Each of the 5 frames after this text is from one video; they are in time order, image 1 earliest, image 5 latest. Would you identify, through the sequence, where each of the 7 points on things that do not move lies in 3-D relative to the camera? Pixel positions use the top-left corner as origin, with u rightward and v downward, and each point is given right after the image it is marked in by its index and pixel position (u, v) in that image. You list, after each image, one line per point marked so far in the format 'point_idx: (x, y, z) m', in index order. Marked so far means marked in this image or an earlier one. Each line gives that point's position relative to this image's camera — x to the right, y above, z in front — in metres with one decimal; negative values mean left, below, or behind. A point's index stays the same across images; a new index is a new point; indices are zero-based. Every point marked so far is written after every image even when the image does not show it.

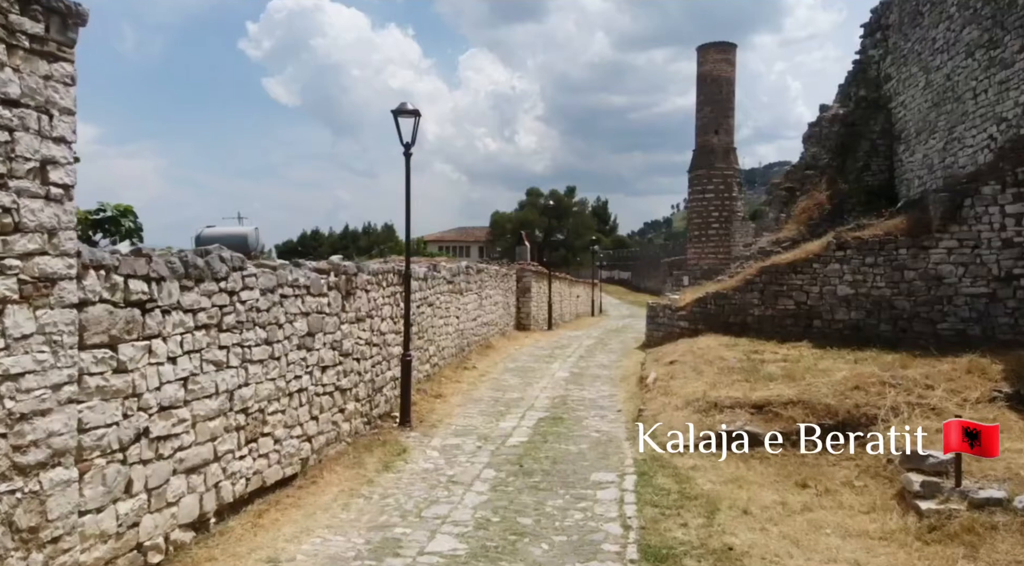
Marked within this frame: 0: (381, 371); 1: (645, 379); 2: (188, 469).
0: (-1.6, -1.1, +9.7) m
1: (+1.9, -1.4, +11.7) m
2: (-2.4, -1.4, +6.0) m
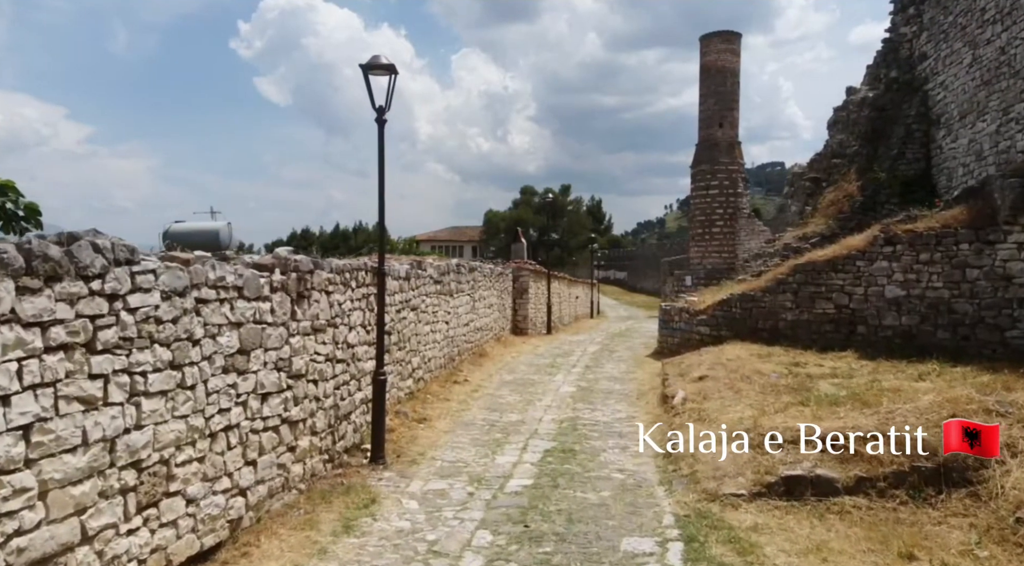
0: (-1.6, -1.1, +7.8) m
1: (+1.9, -1.4, +9.8) m
2: (-2.4, -1.4, +4.0) m
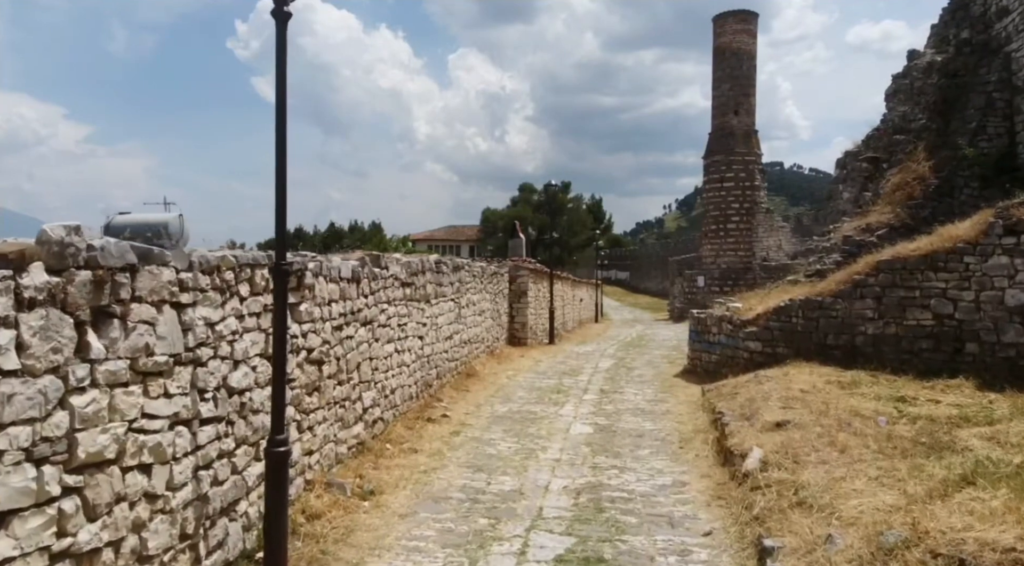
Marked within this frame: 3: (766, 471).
0: (-1.6, -1.1, +4.6) m
1: (+1.8, -1.4, +6.7) m
2: (-2.4, -1.4, +0.9) m
3: (+1.9, -1.4, +6.0) m
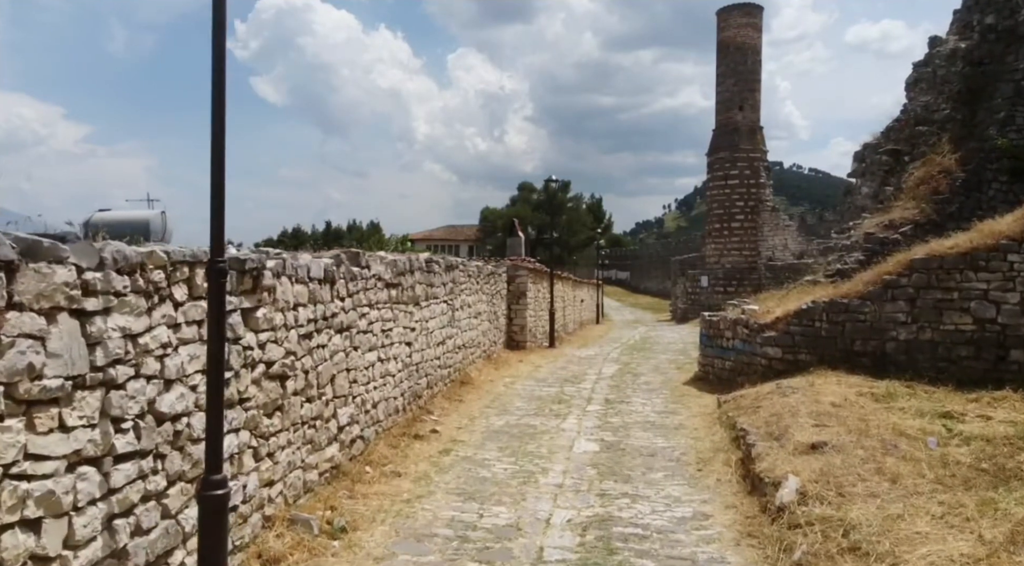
0: (-1.7, -1.1, +3.8) m
1: (+1.8, -1.4, +5.8) m
2: (-2.4, -1.4, 0.0) m
3: (+1.9, -1.4, +5.1) m
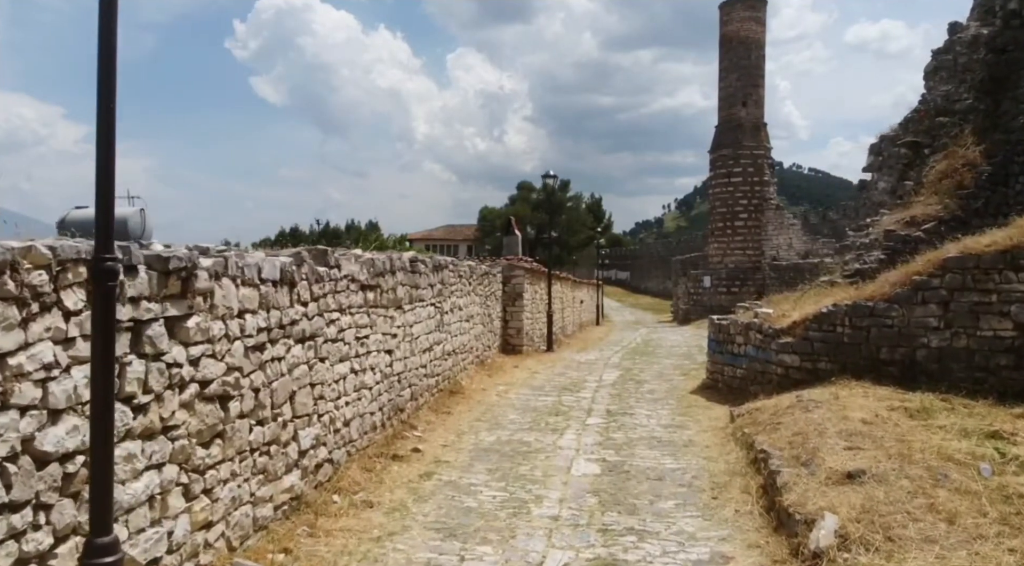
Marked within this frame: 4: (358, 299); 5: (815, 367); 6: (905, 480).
0: (-1.8, -1.1, +2.9) m
1: (+1.7, -1.5, +4.9) m
2: (-2.5, -1.4, -0.9) m
3: (+1.8, -1.4, +4.3) m
4: (-1.3, -0.1, +7.0) m
5: (+3.3, -0.9, +8.9) m
6: (+2.5, -1.2, +5.1) m
